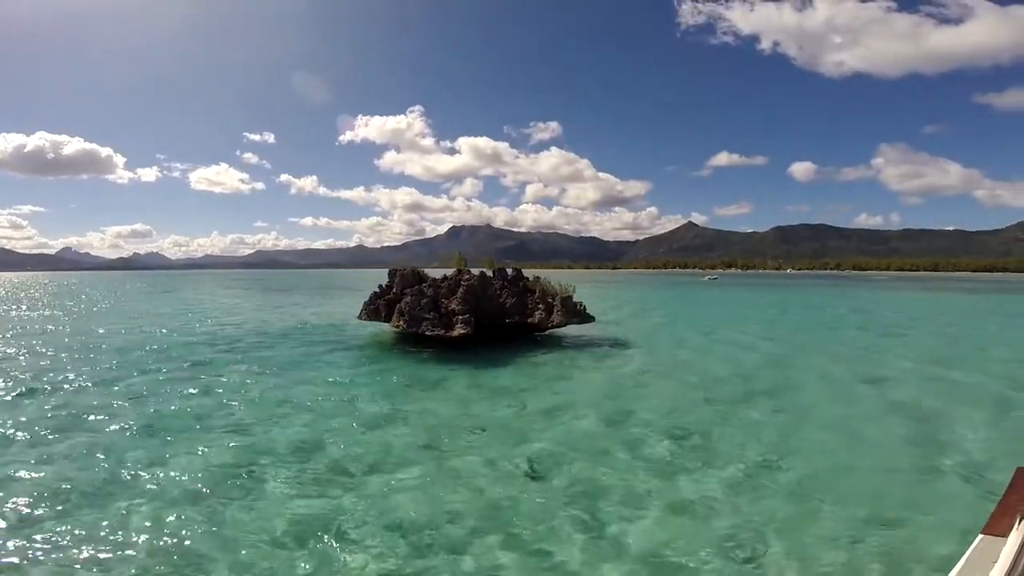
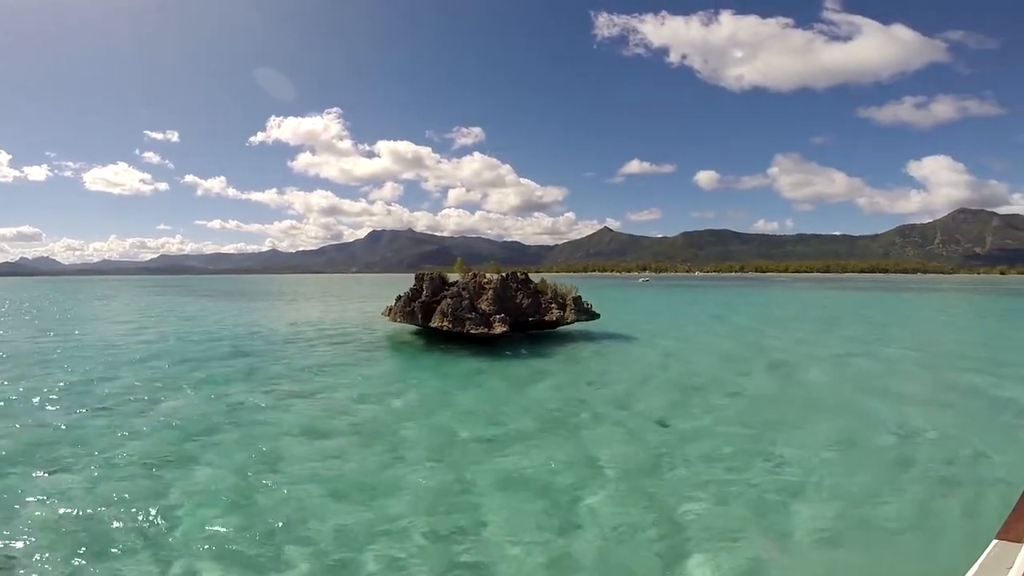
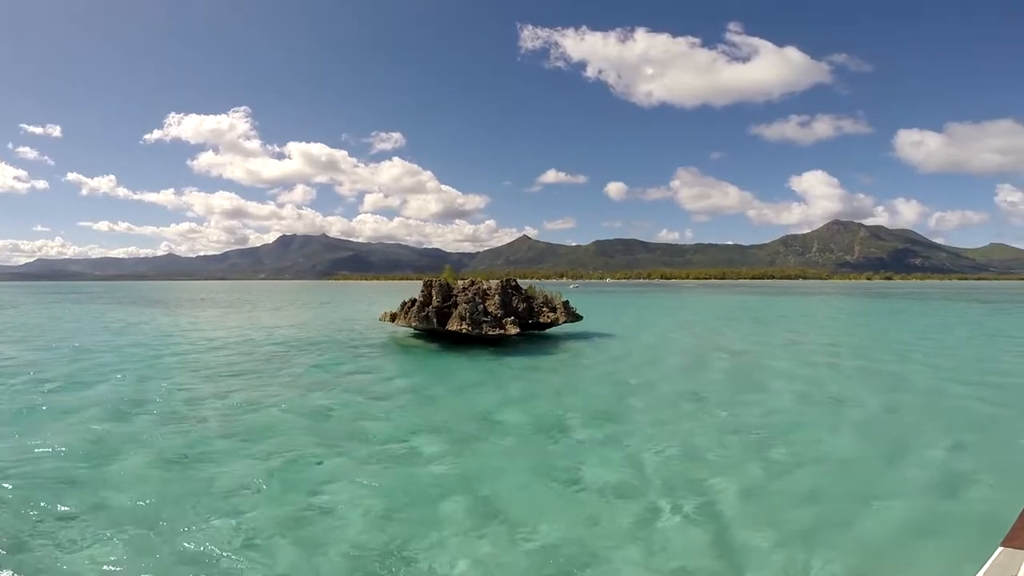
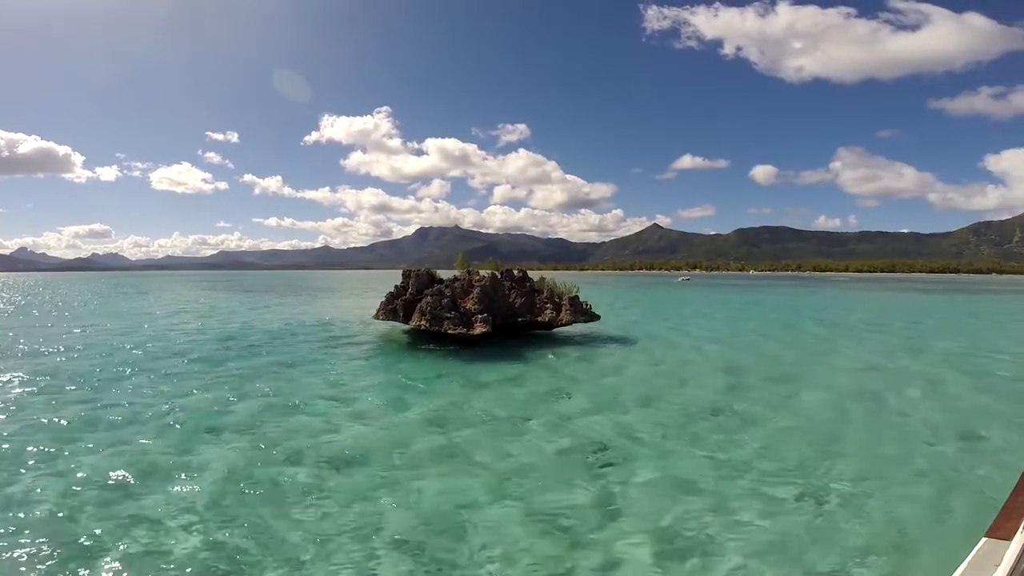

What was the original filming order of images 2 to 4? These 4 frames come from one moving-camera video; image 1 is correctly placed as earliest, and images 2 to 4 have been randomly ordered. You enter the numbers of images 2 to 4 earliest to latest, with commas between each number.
4, 2, 3
